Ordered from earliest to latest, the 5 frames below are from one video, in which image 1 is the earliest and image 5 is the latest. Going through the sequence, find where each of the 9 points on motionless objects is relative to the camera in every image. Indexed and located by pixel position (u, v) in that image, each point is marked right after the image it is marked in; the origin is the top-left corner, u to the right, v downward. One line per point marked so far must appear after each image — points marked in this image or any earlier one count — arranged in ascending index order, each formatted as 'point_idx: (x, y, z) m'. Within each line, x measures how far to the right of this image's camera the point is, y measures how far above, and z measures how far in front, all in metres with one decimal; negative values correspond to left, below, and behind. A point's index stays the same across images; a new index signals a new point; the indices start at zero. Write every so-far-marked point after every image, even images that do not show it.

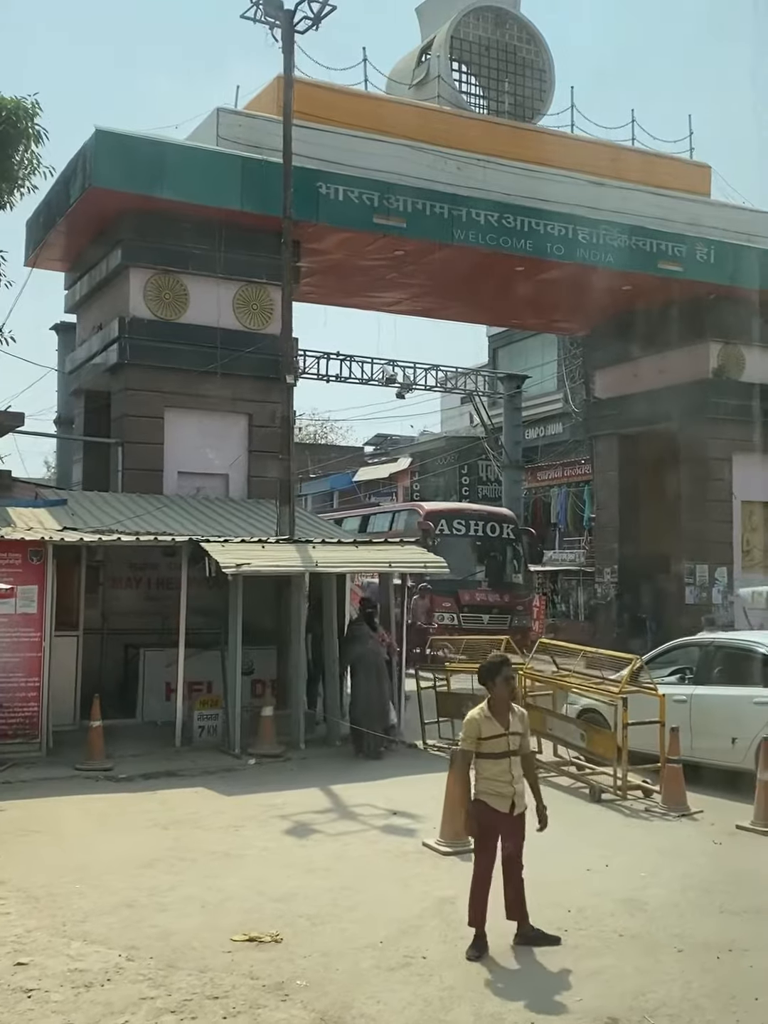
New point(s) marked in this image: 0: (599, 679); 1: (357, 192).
0: (+1.6, -1.3, +9.2) m
1: (-0.4, +4.3, +15.3) m
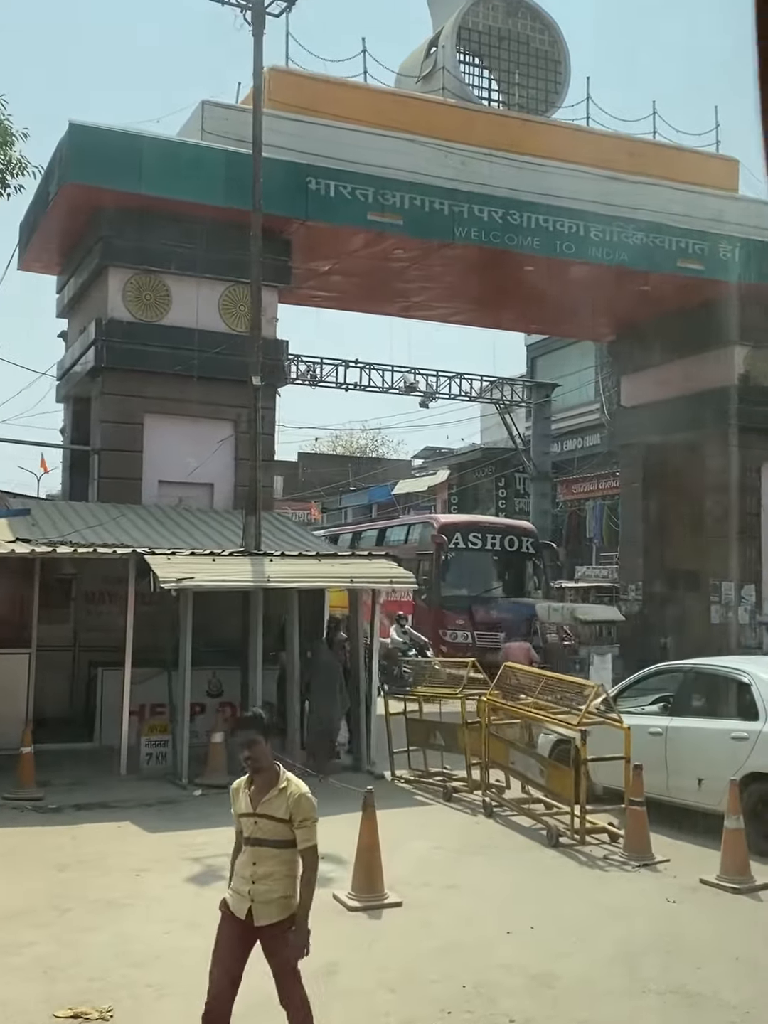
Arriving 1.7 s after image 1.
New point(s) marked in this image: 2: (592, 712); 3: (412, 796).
0: (+1.2, -1.4, +8.3) m
1: (-0.4, +4.1, +14.6) m
2: (+1.4, -1.4, +8.0) m
3: (+0.2, -2.3, +9.4) m
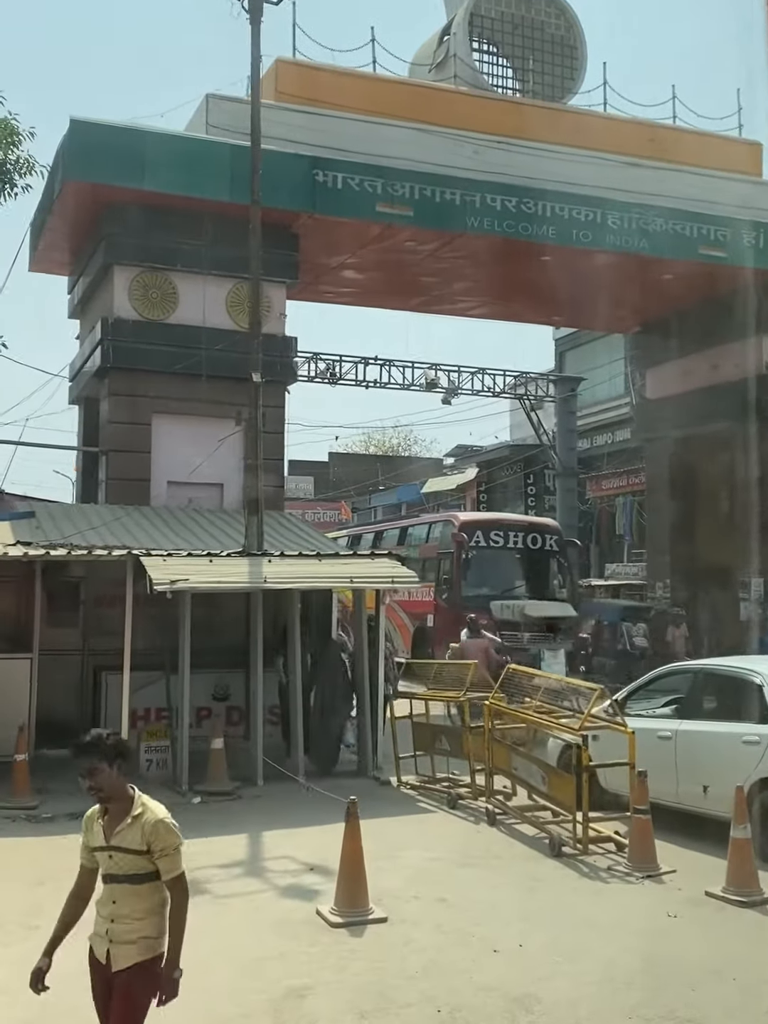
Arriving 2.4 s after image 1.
0: (+1.2, -1.4, +7.9) m
1: (-0.3, +4.1, +14.3) m
2: (+1.4, -1.4, +7.7) m
3: (+0.3, -2.3, +9.1) m
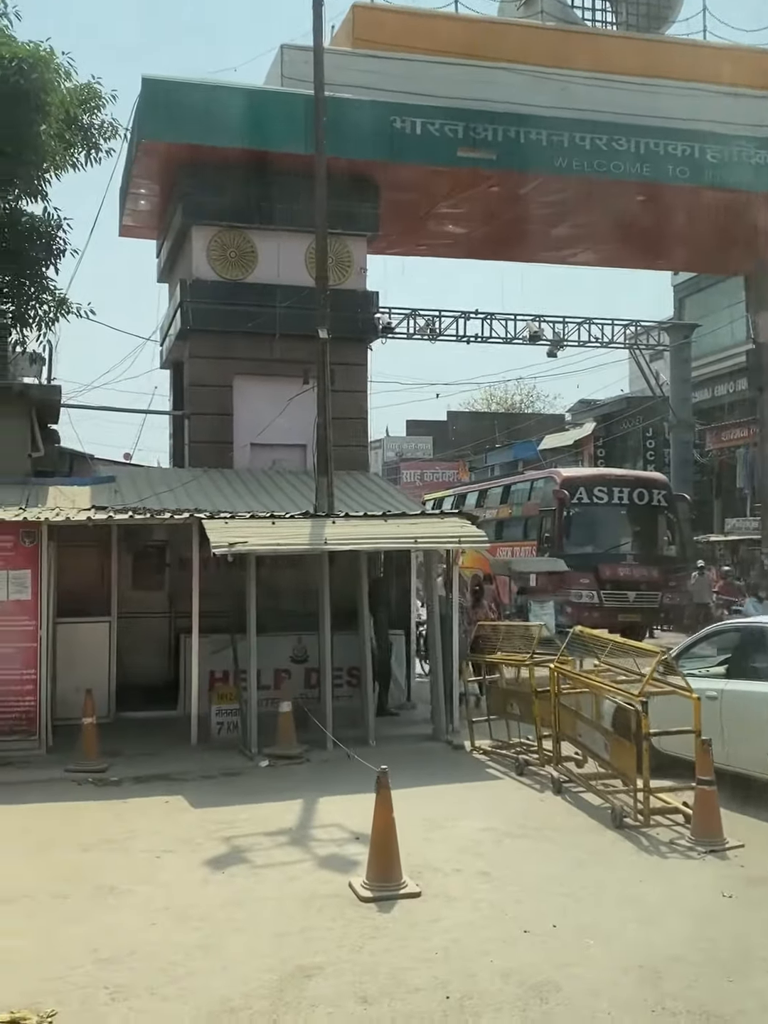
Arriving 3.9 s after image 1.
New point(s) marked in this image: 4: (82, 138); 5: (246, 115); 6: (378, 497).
0: (+1.6, -1.1, +7.5) m
1: (+0.6, +4.6, +13.8) m
2: (+1.7, -1.1, +7.2) m
3: (+0.8, -2.0, +8.8) m
4: (-3.6, +4.4, +13.7) m
5: (-1.6, +4.5, +13.1) m
6: (0.0, +0.2, +12.4) m
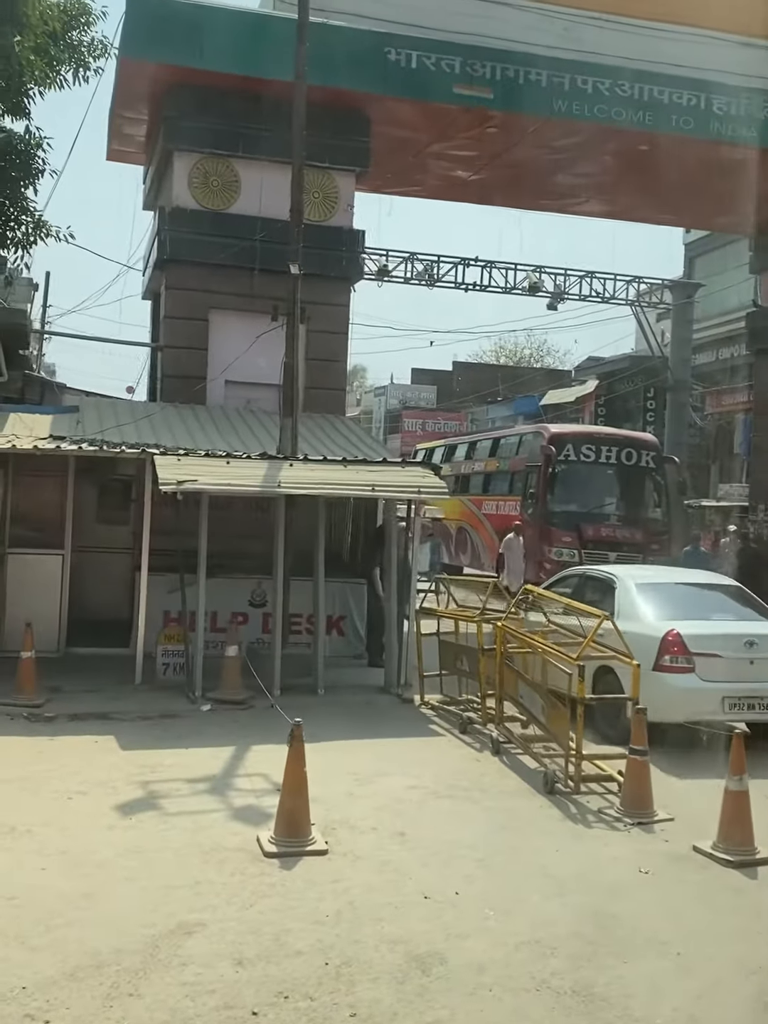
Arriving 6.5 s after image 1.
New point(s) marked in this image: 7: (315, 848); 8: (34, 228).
0: (+1.2, -0.8, +7.3) m
1: (+0.6, +5.2, +13.3) m
2: (+1.3, -0.8, +7.0) m
3: (+0.3, -1.6, +8.6) m
4: (-3.6, +5.3, +13.3) m
5: (-1.6, +5.2, +12.7) m
6: (-0.3, +0.7, +12.1) m
7: (-0.3, -1.6, +5.6) m
8: (-4.1, +3.3, +13.4) m
